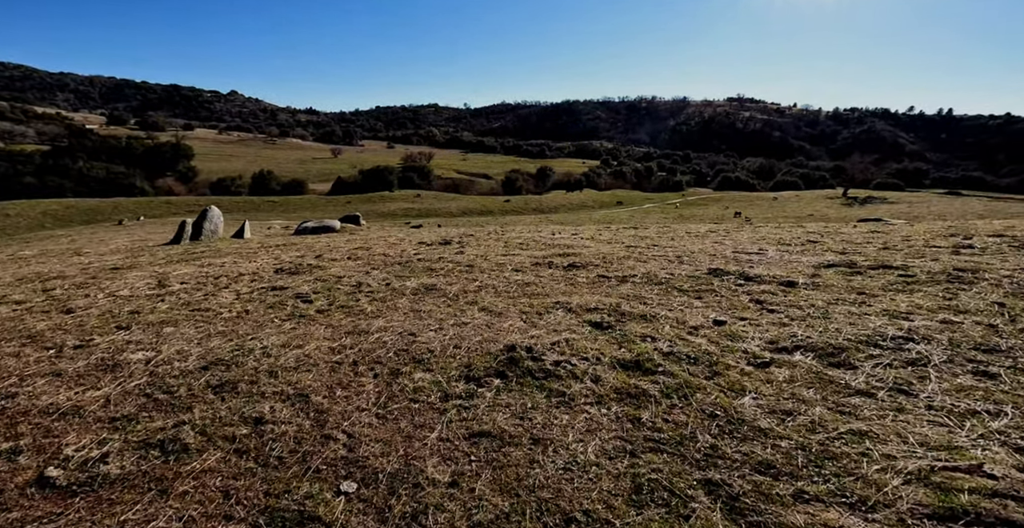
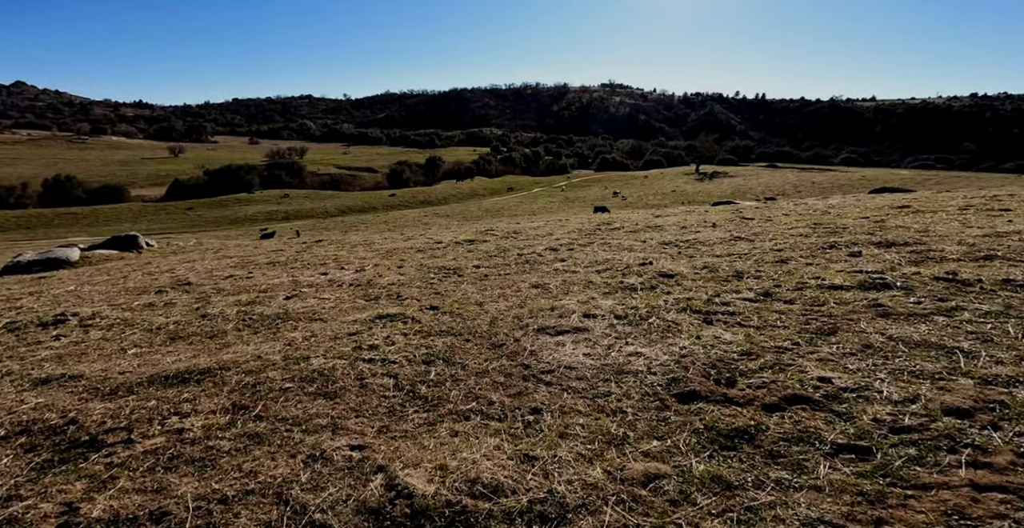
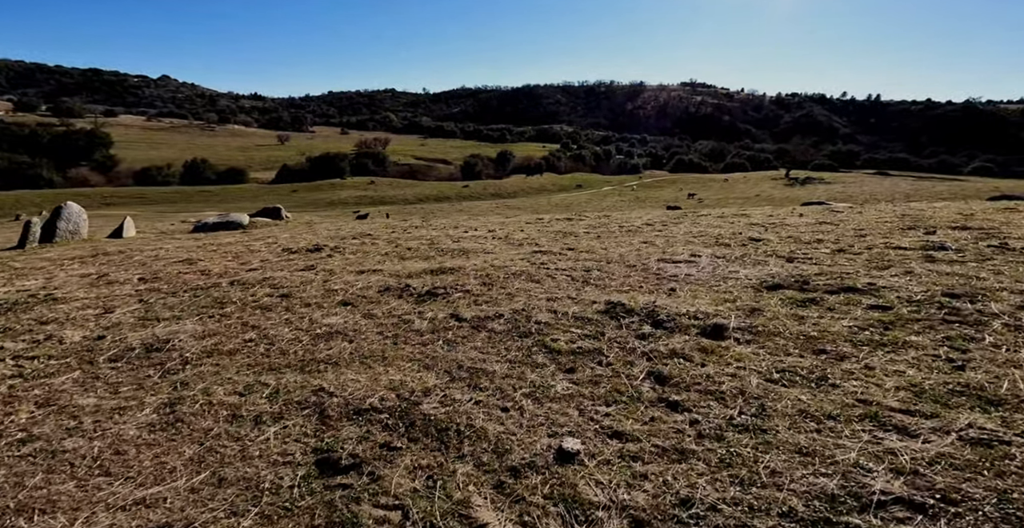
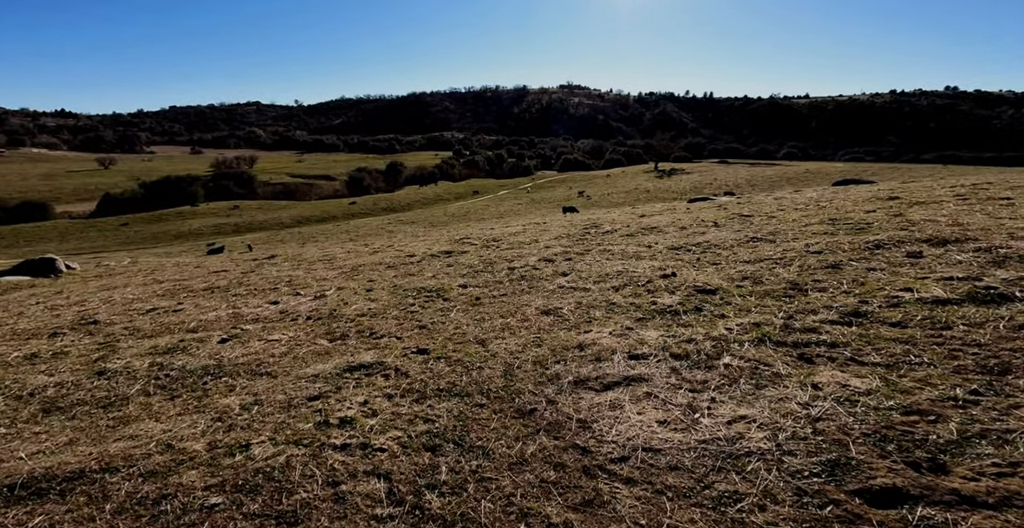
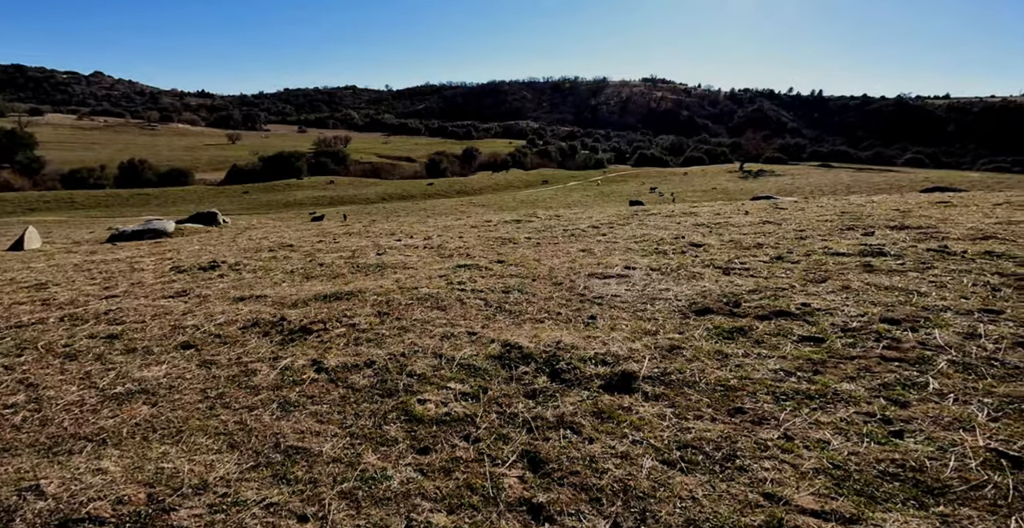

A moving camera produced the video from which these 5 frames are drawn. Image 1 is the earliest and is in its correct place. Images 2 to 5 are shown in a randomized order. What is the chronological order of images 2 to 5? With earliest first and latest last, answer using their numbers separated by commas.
3, 5, 2, 4
